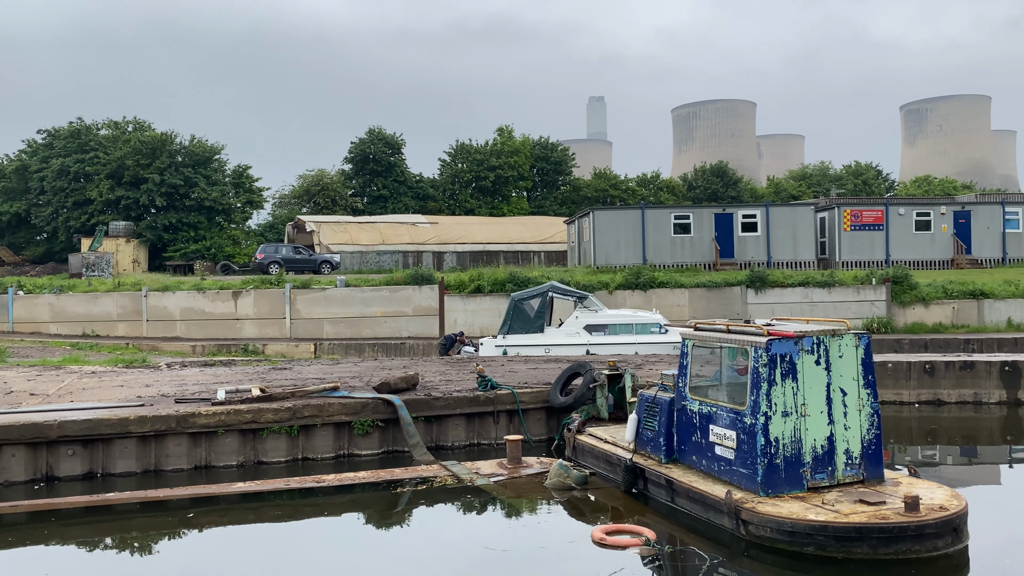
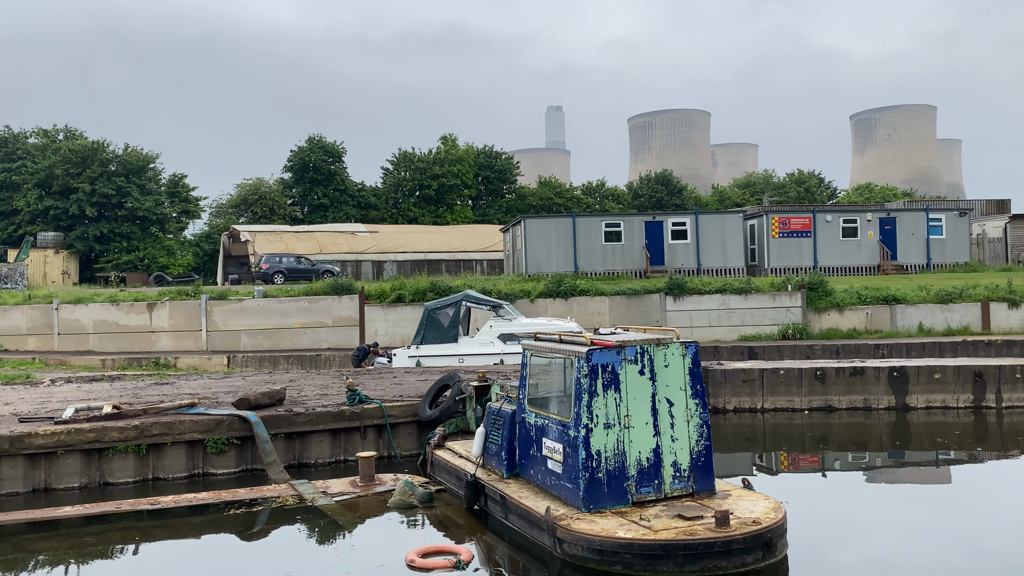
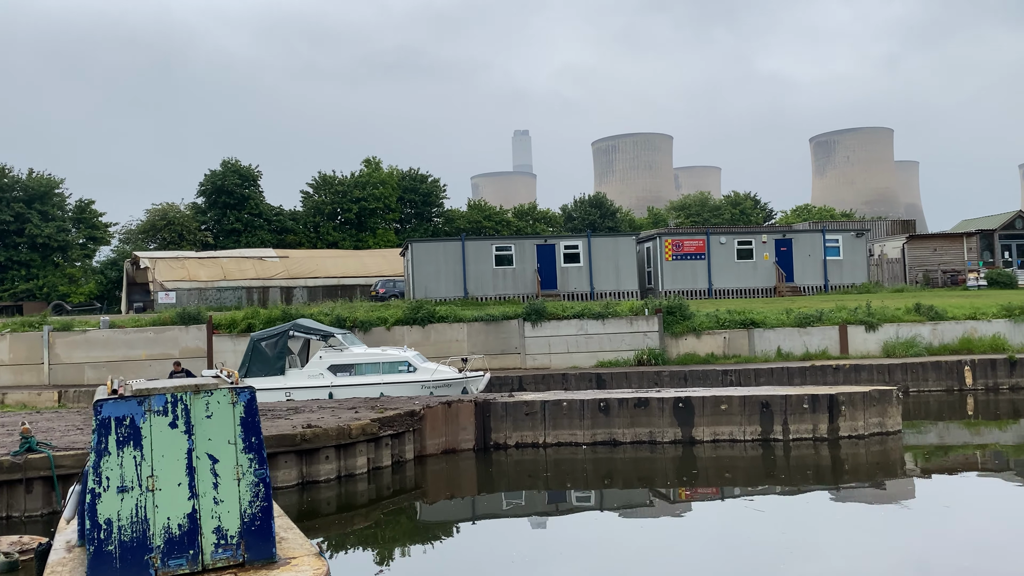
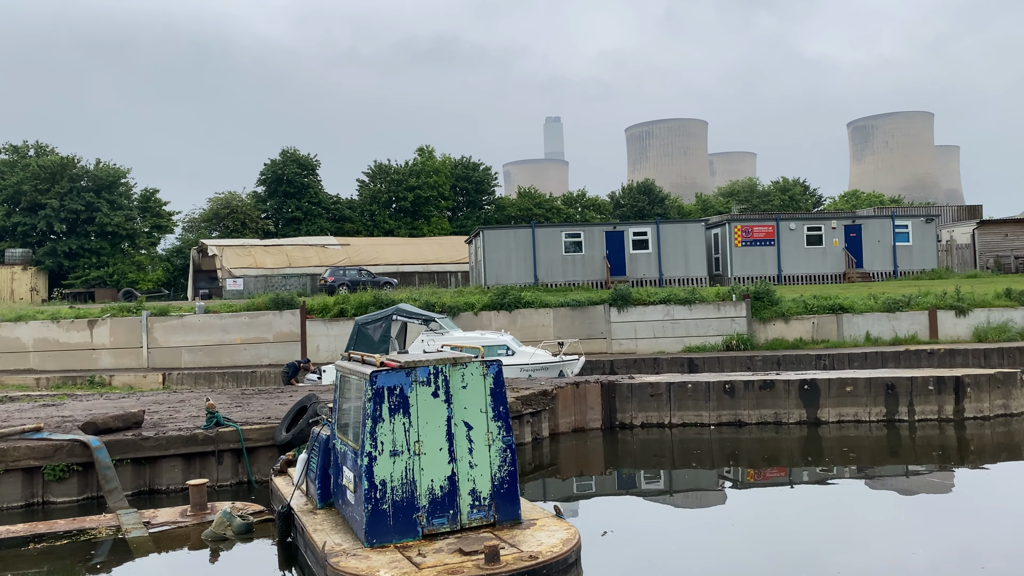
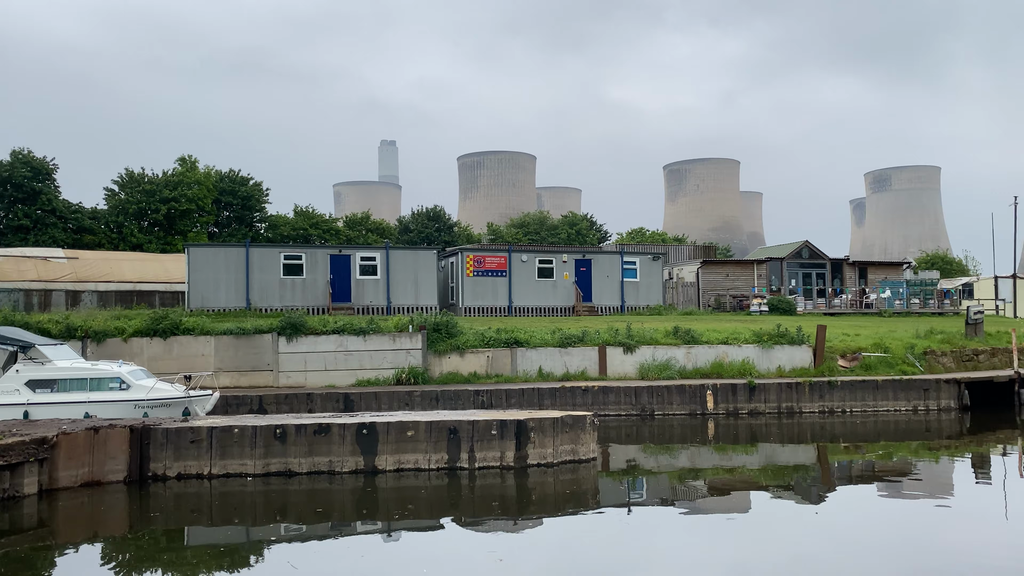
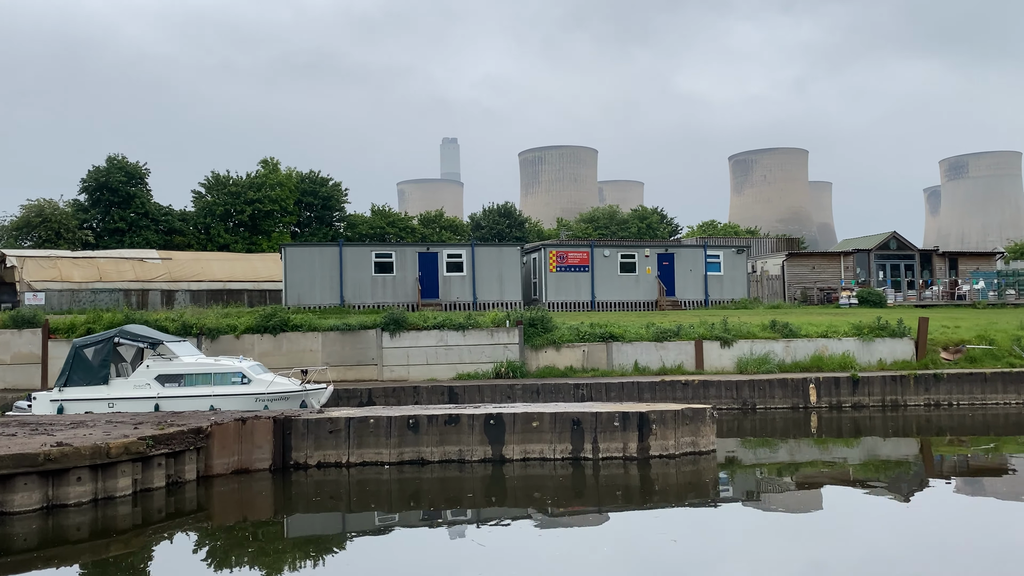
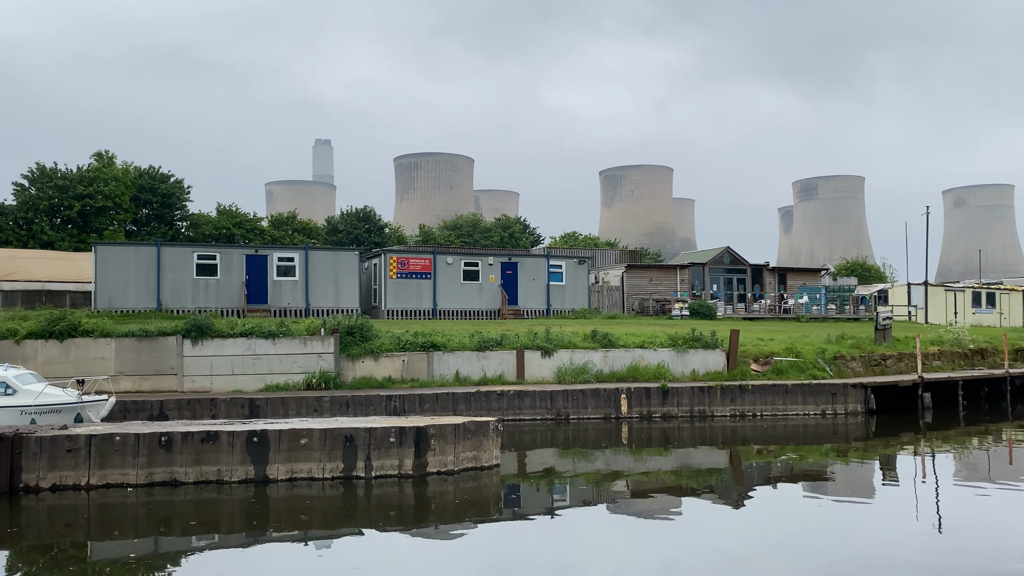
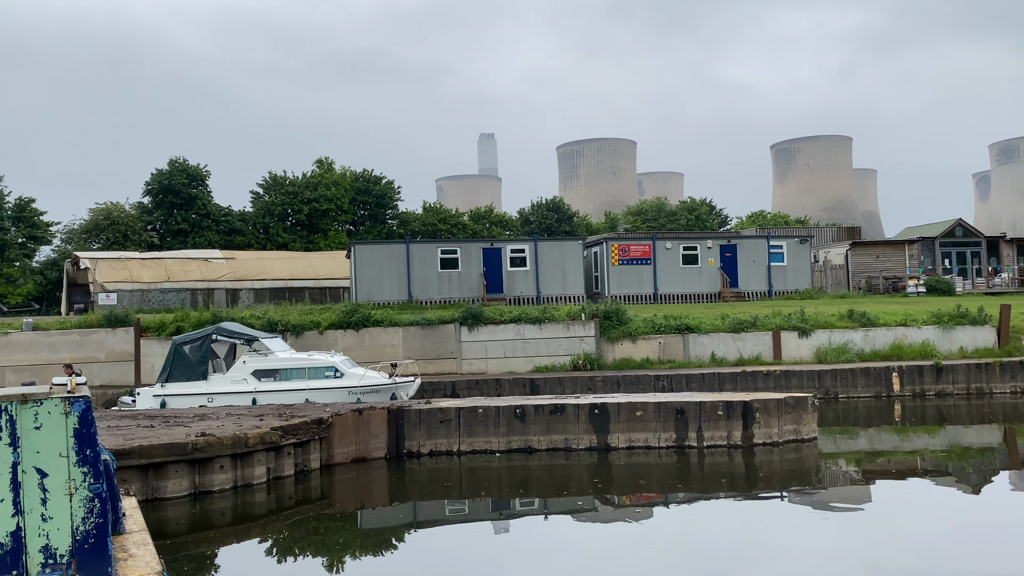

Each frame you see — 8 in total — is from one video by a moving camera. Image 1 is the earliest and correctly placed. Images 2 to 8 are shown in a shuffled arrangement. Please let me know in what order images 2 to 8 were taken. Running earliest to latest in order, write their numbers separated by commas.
2, 4, 3, 8, 6, 5, 7
